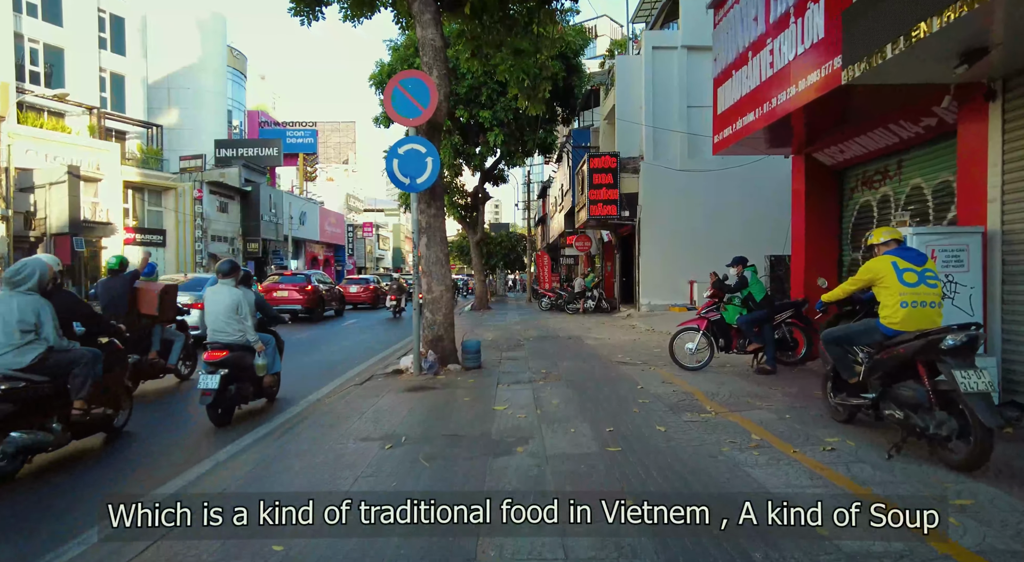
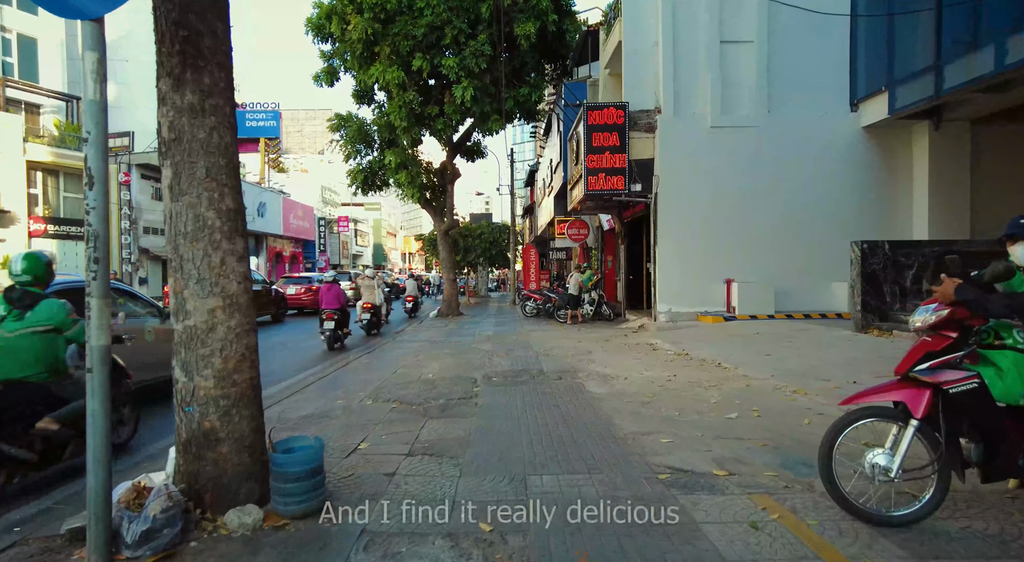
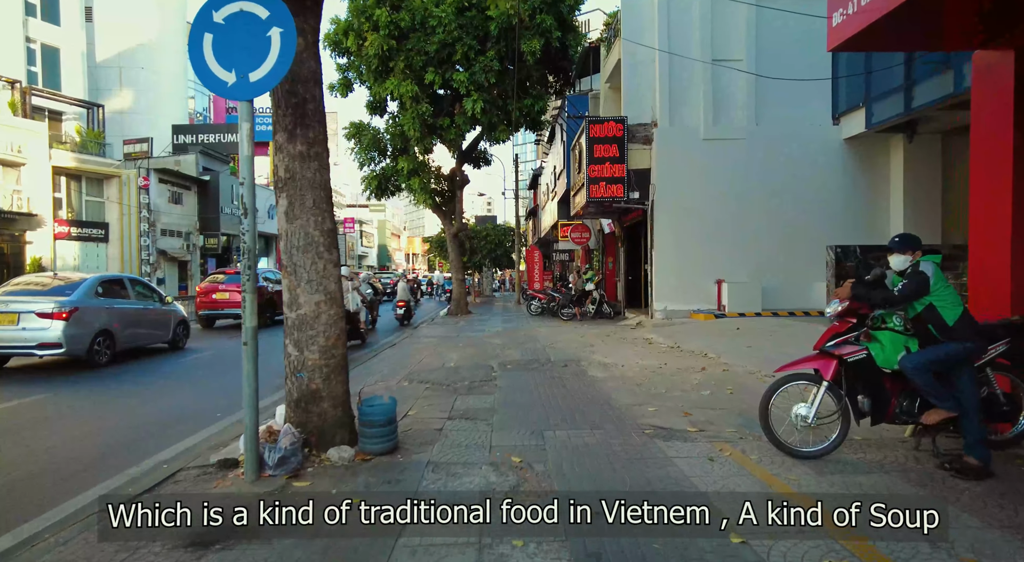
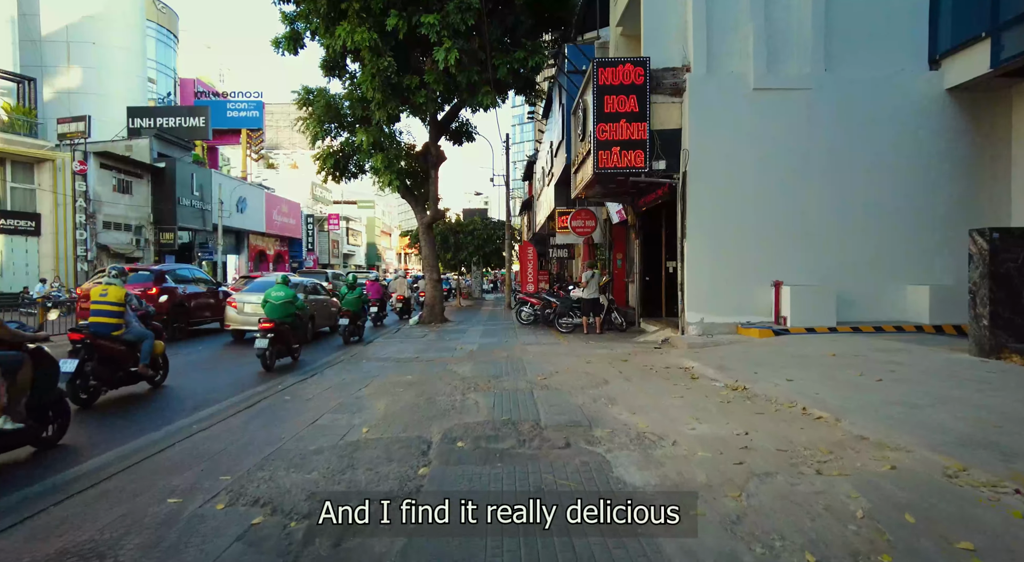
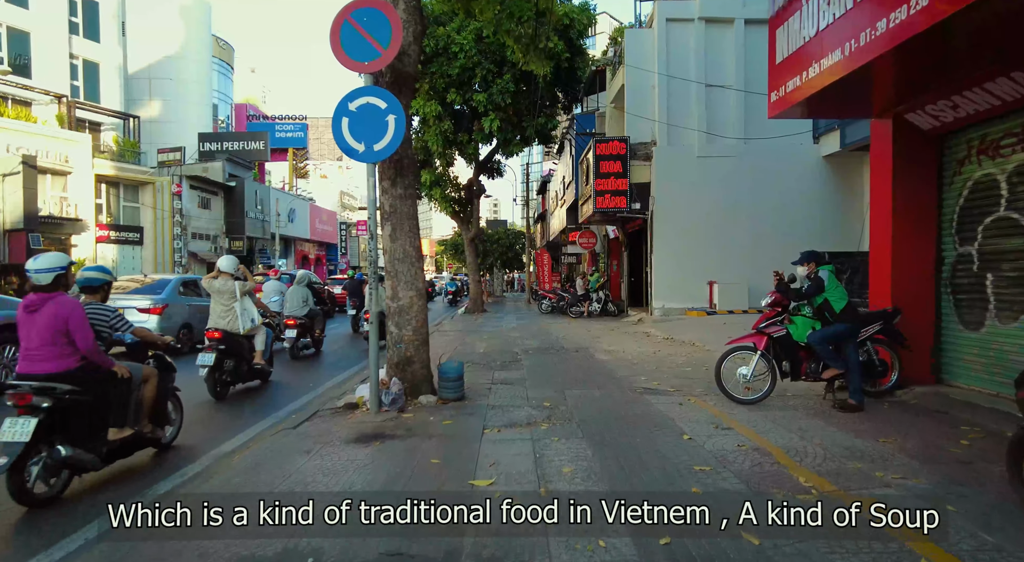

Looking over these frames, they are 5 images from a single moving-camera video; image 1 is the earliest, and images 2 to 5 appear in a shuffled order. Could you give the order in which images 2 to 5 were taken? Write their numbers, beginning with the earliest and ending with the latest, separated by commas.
5, 3, 2, 4
